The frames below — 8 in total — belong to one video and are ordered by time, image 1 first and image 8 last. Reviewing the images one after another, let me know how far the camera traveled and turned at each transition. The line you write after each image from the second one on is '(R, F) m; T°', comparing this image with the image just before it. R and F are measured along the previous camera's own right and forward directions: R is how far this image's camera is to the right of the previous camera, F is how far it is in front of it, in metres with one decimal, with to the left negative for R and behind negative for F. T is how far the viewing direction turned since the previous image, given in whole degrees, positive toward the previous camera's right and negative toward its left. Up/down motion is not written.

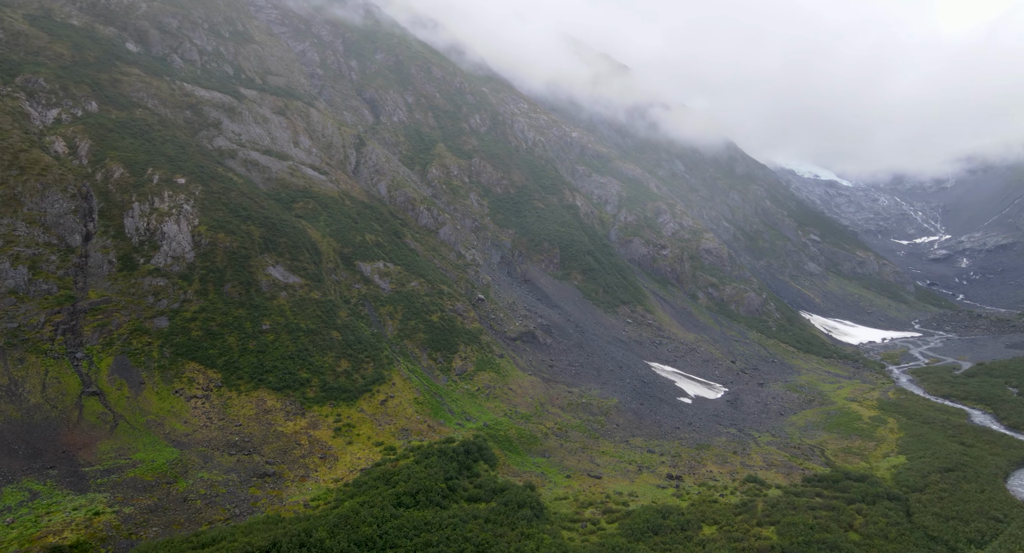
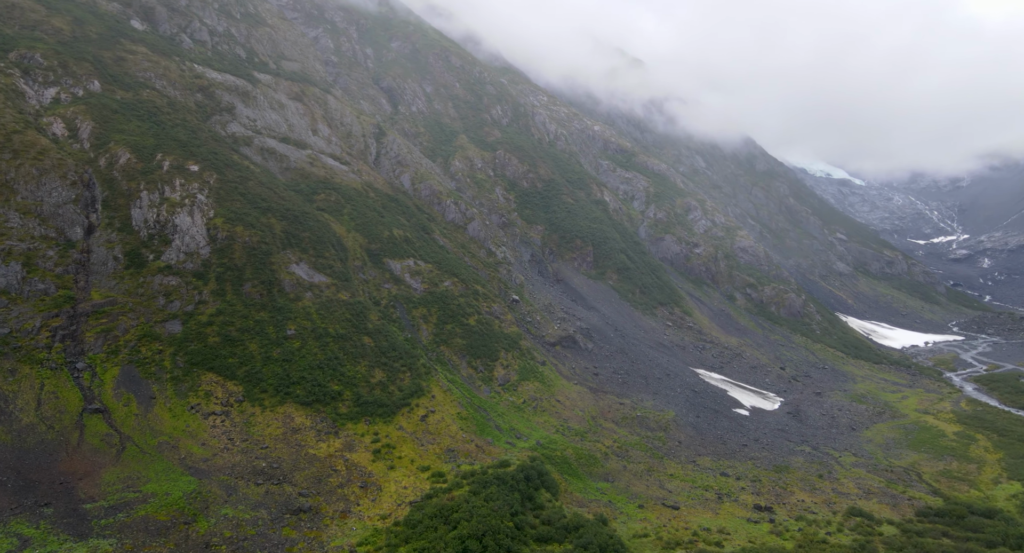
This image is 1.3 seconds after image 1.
(-6.3, +10.7) m; 0°
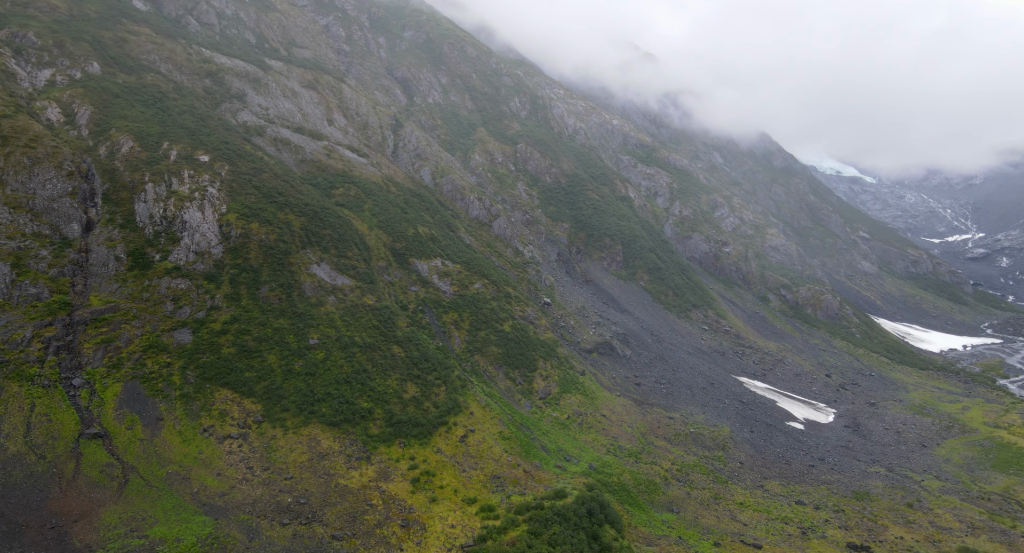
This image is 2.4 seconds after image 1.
(-4.9, +9.0) m; 0°
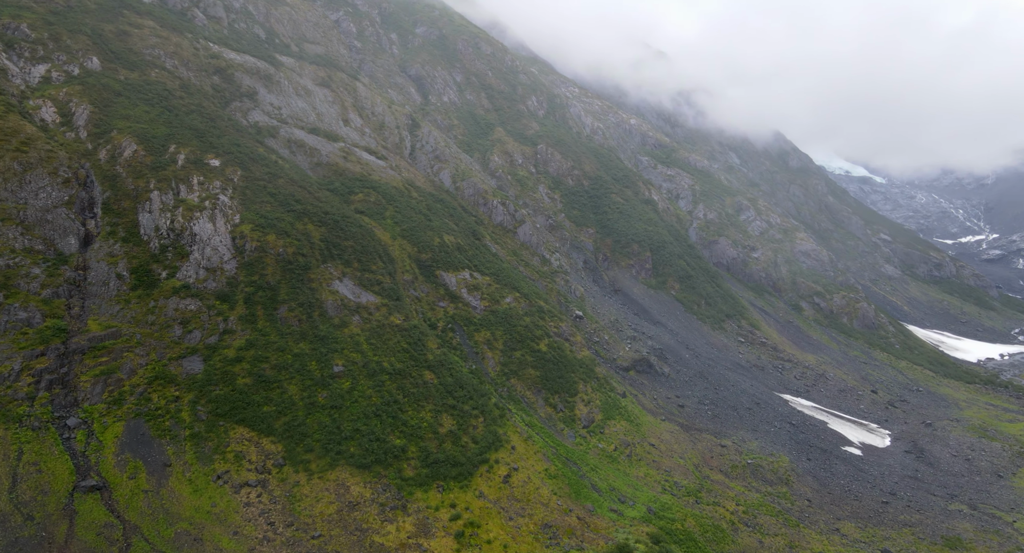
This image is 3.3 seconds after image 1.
(-4.3, +7.9) m; 0°
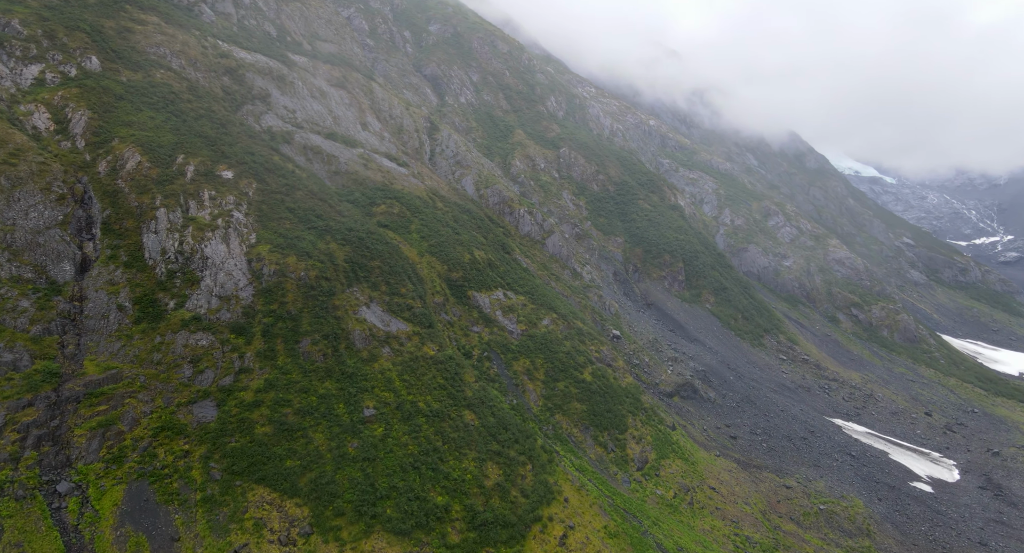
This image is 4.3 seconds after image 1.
(-4.3, +8.1) m; 0°
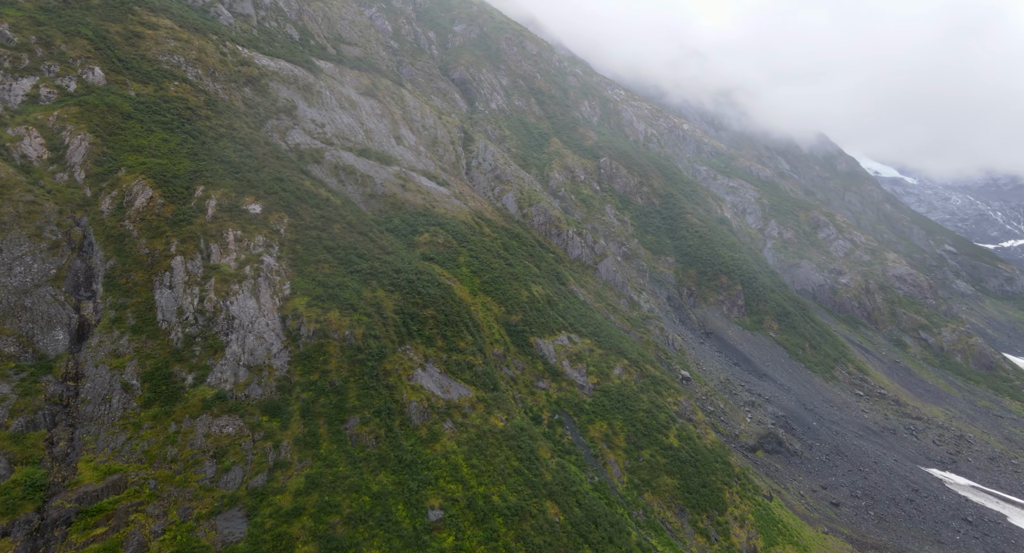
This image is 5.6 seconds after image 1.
(-6.1, +11.7) m; -1°
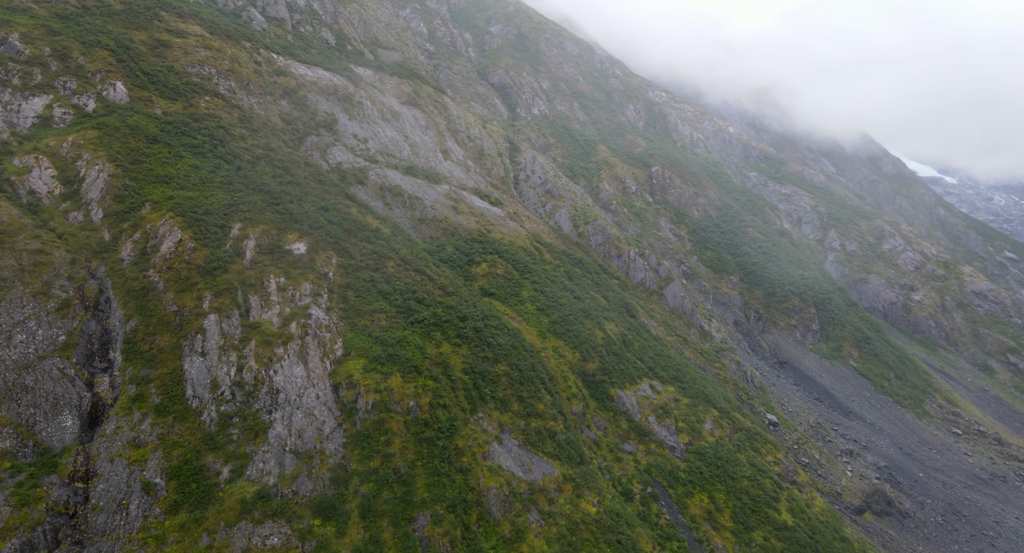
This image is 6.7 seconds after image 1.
(-4.8, +9.5) m; -2°
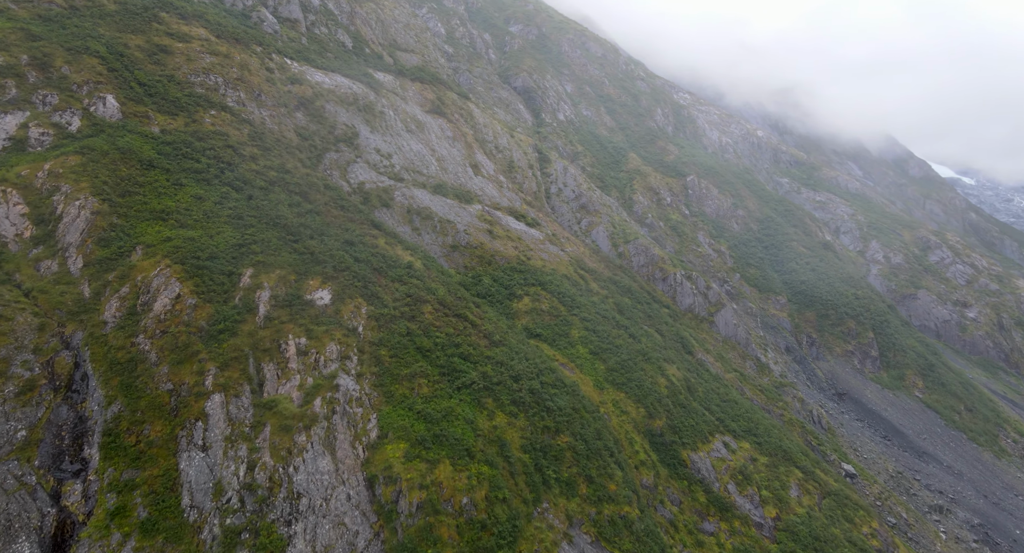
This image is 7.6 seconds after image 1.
(-3.5, +9.0) m; -1°
